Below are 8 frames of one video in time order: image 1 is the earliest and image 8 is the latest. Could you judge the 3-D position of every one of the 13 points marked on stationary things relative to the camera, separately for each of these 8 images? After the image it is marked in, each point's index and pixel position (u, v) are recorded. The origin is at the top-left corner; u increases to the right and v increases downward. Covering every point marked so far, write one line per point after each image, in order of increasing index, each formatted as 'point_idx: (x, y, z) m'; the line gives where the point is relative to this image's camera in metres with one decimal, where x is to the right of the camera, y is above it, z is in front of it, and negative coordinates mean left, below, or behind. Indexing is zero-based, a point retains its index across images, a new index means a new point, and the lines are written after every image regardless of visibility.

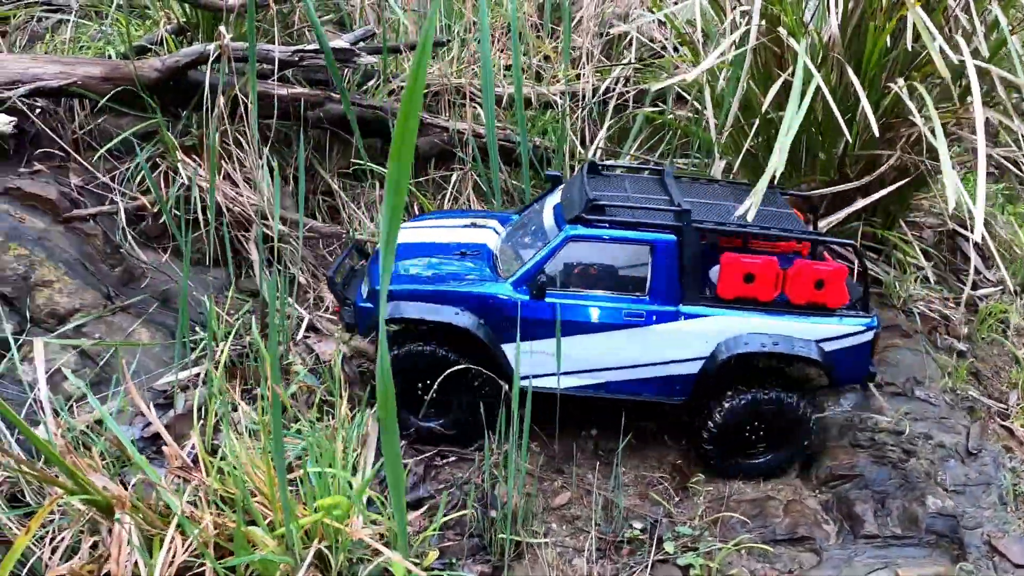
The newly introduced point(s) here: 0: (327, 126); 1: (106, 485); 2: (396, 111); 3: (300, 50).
0: (-0.5, +0.5, +3.1) m
1: (-0.8, -0.4, +2.1) m
2: (-0.3, +0.5, +3.1) m
3: (-0.5, +0.6, +2.9) m
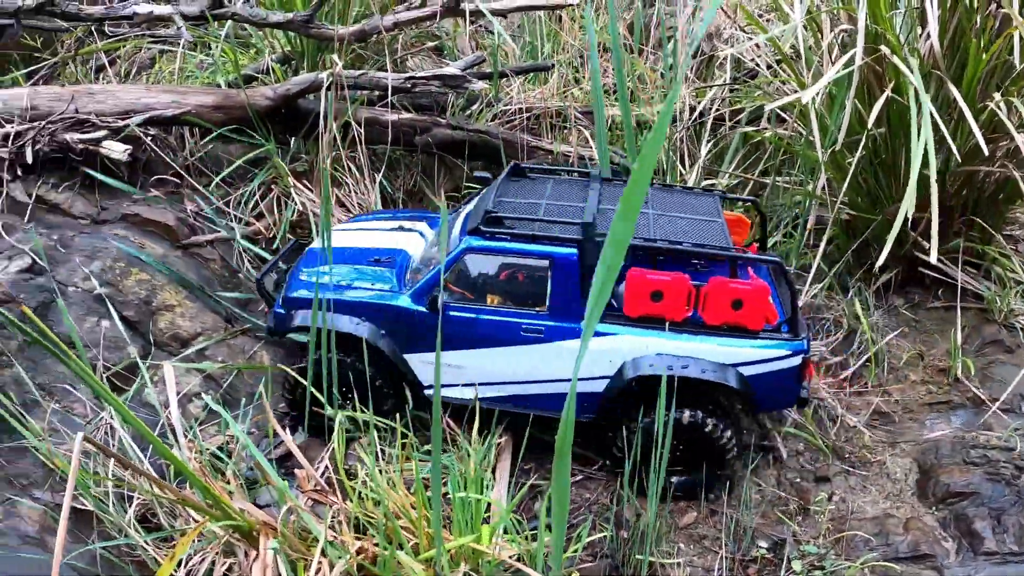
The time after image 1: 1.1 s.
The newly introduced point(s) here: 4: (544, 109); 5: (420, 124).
0: (-0.2, +0.4, +3.1) m
1: (-0.5, -0.4, +2.1) m
2: (0.0, +0.4, +3.1) m
3: (-0.2, +0.6, +2.9) m
4: (+0.1, +0.5, +3.3) m
5: (-0.2, +0.5, +3.1) m
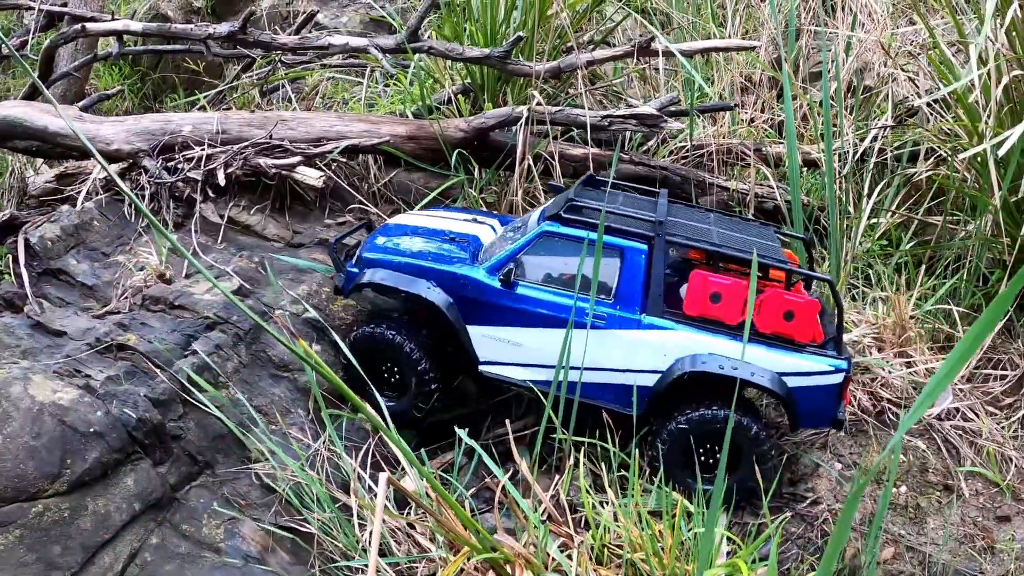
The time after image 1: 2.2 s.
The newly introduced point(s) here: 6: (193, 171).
0: (+0.3, +0.3, +3.2) m
1: (0.0, -0.5, +2.2) m
2: (+0.5, +0.3, +3.2) m
3: (+0.3, +0.5, +3.0) m
4: (+0.6, +0.4, +3.3) m
5: (+0.3, +0.4, +3.2) m
6: (-0.9, +0.3, +3.0) m
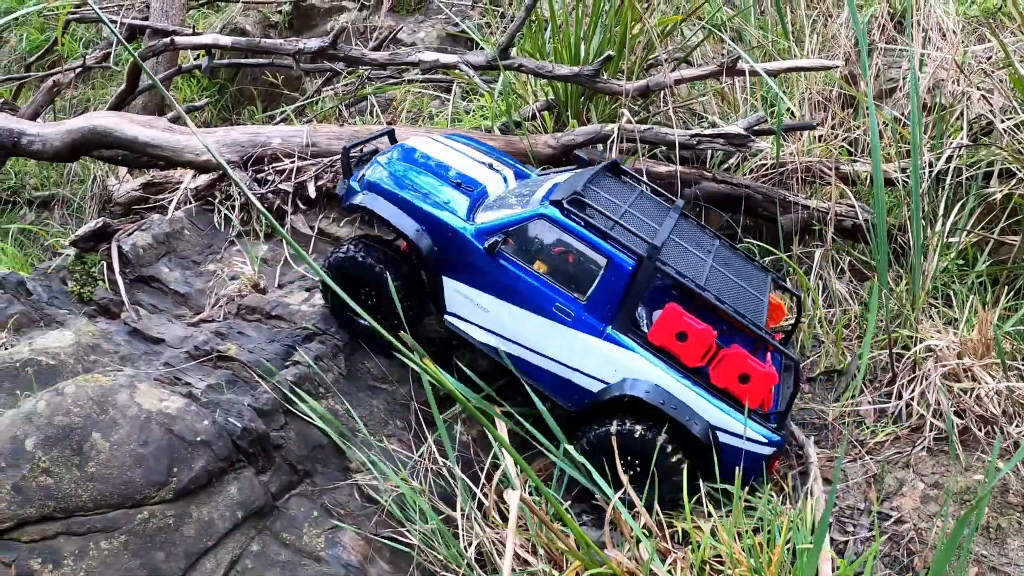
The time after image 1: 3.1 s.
0: (+0.6, +0.3, +3.2) m
1: (+0.2, -0.5, +2.2) m
2: (+0.7, +0.3, +3.2) m
3: (+0.5, +0.4, +3.0) m
4: (+0.9, +0.4, +3.4) m
5: (+0.5, +0.3, +3.2) m
6: (-0.7, +0.3, +3.1) m
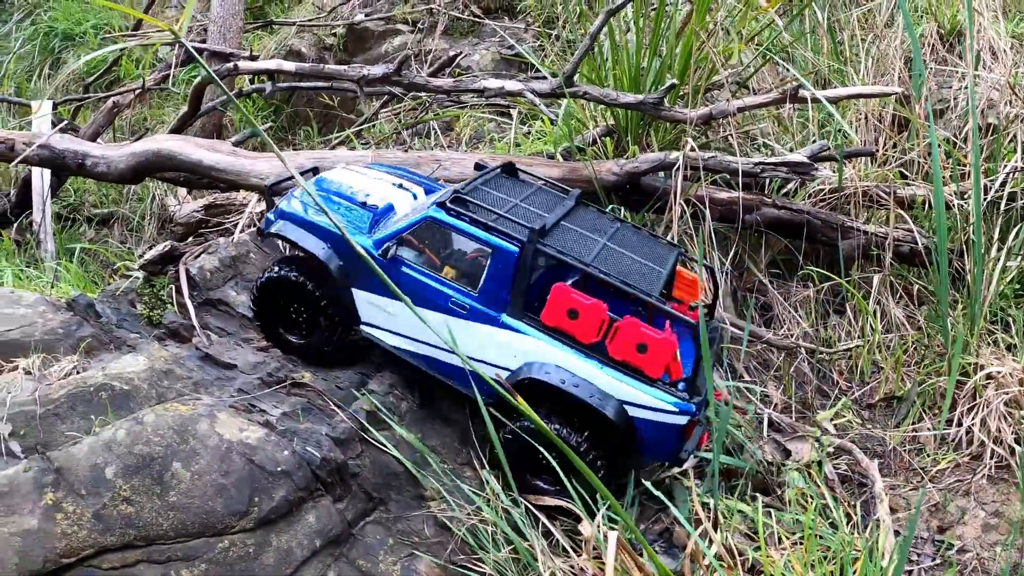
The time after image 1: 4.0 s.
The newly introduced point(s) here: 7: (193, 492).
0: (+0.7, +0.2, +3.2) m
1: (+0.4, -0.6, +2.2) m
2: (+0.9, +0.2, +3.2) m
3: (+0.7, +0.4, +3.0) m
4: (+1.1, +0.3, +3.4) m
5: (+0.7, +0.3, +3.2) m
6: (-0.5, +0.2, +3.1) m
7: (-0.7, -0.5, +2.4) m
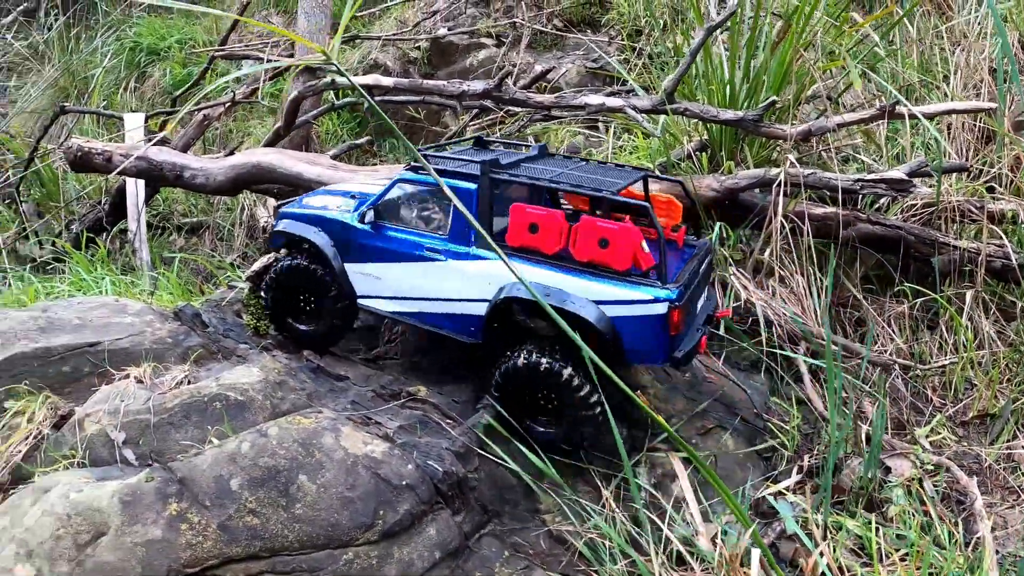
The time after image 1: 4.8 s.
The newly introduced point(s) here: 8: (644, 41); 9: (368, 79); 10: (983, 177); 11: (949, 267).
0: (+1.0, +0.1, +3.2) m
1: (+0.6, -0.7, +2.2) m
2: (+1.2, +0.2, +3.3) m
3: (+1.0, +0.3, +3.1) m
4: (+1.4, +0.3, +3.4) m
5: (+1.0, +0.2, +3.2) m
6: (-0.2, +0.2, +3.1) m
7: (-0.4, -0.5, +2.4) m
8: (+0.5, +0.9, +3.9) m
9: (-0.4, +0.7, +3.3) m
10: (+1.5, +0.3, +3.5) m
11: (+1.3, +0.1, +3.3) m
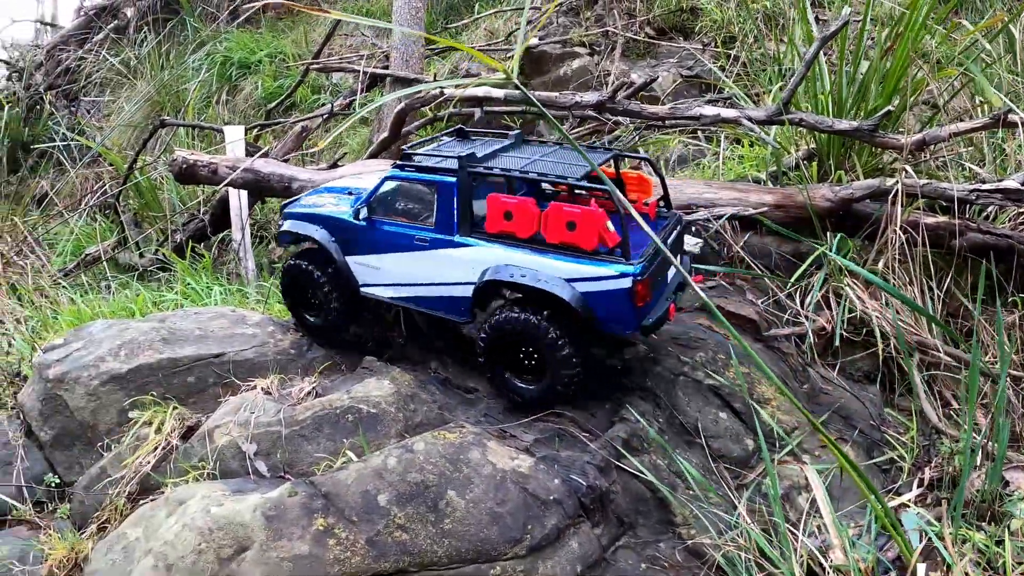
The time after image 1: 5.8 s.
0: (+1.4, +0.1, +3.3) m
1: (+1.0, -0.7, +2.3) m
2: (+1.6, +0.1, +3.3) m
3: (+1.3, +0.3, +3.1) m
4: (+1.7, +0.2, +3.4) m
5: (+1.3, +0.2, +3.2) m
6: (+0.2, +0.2, +3.2) m
7: (-0.1, -0.5, +2.4) m
8: (+0.8, +0.9, +3.9) m
9: (-0.1, +0.6, +3.3) m
10: (+1.9, +0.3, +3.5) m
11: (+1.7, 0.0, +3.3) m
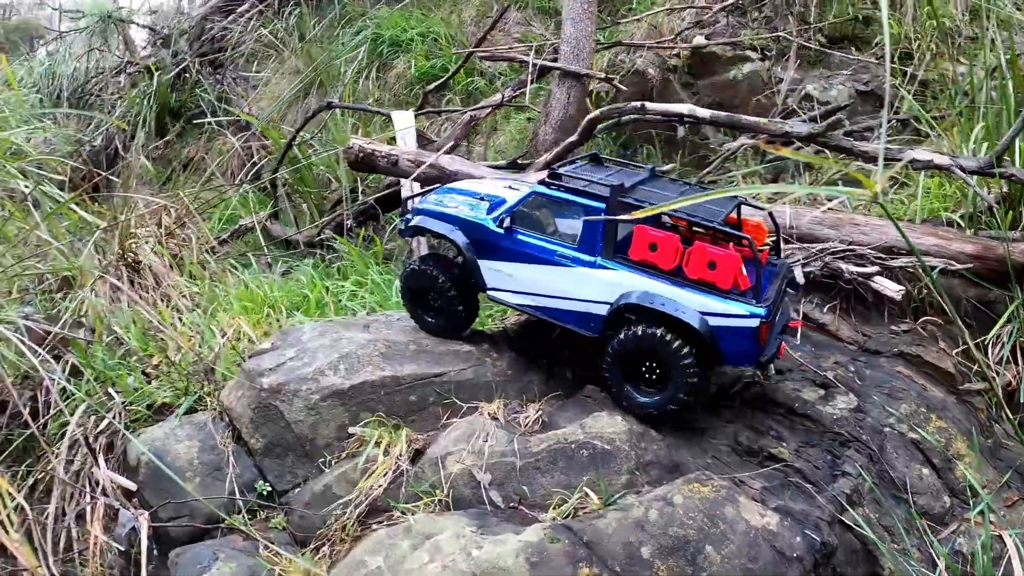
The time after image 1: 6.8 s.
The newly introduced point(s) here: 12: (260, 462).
0: (+2.0, -0.1, +3.4) m
1: (+1.6, -1.0, +2.5) m
2: (+2.2, -0.1, +3.4) m
3: (+2.0, +0.1, +3.2) m
4: (+2.3, 0.0, +3.6) m
5: (+2.0, 0.0, +3.4) m
6: (+0.8, 0.0, +3.2) m
7: (+0.5, -0.7, +2.6) m
8: (+1.4, +0.8, +3.9) m
9: (+0.5, +0.5, +3.3) m
10: (+2.5, +0.1, +3.7) m
11: (+2.3, -0.2, +3.5) m
12: (-0.7, -0.5, +3.1) m
